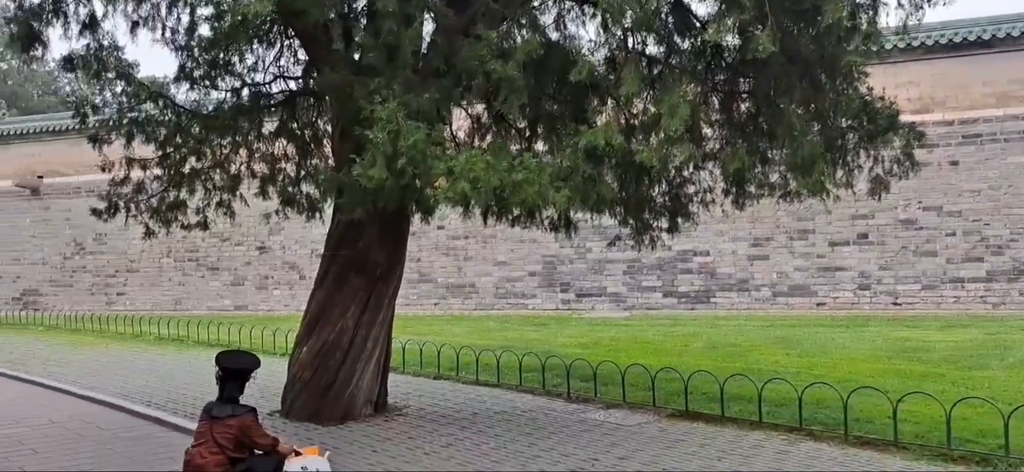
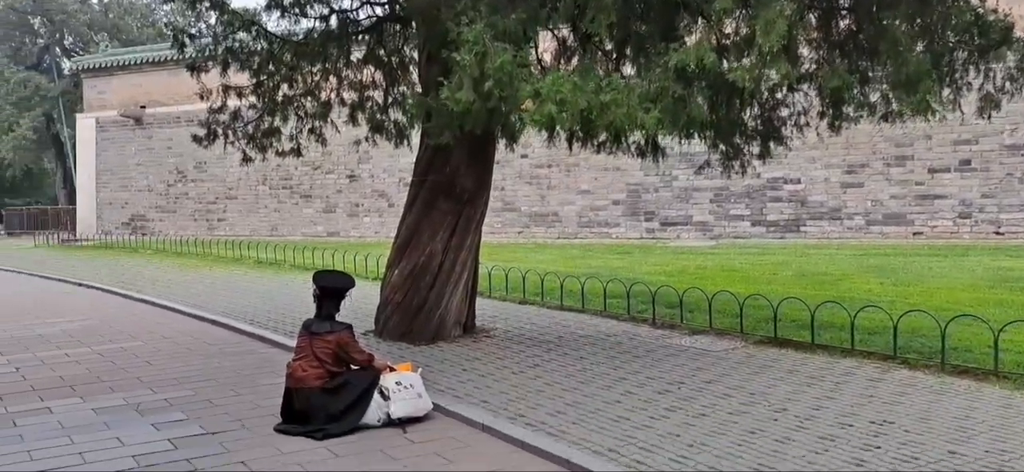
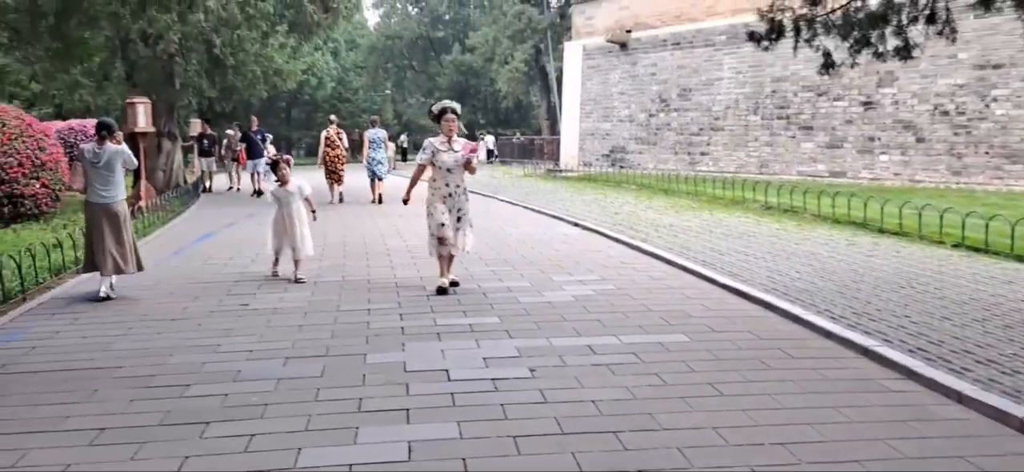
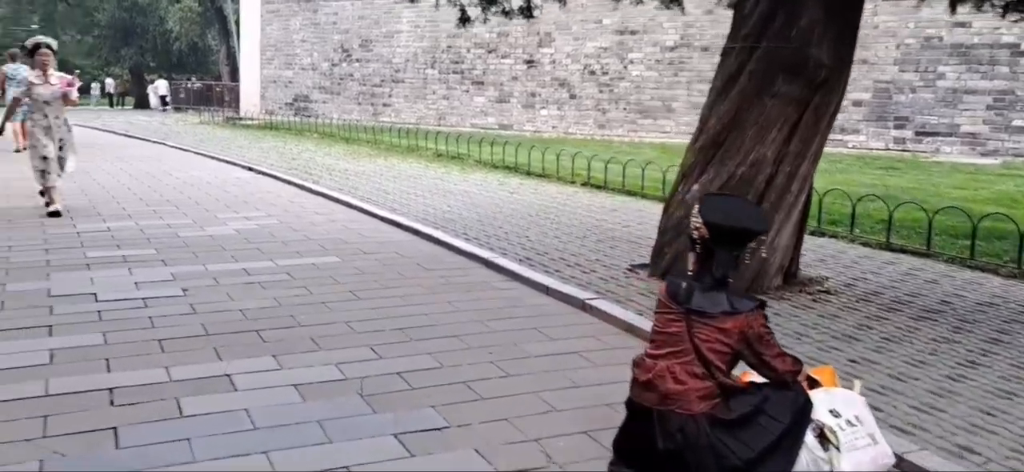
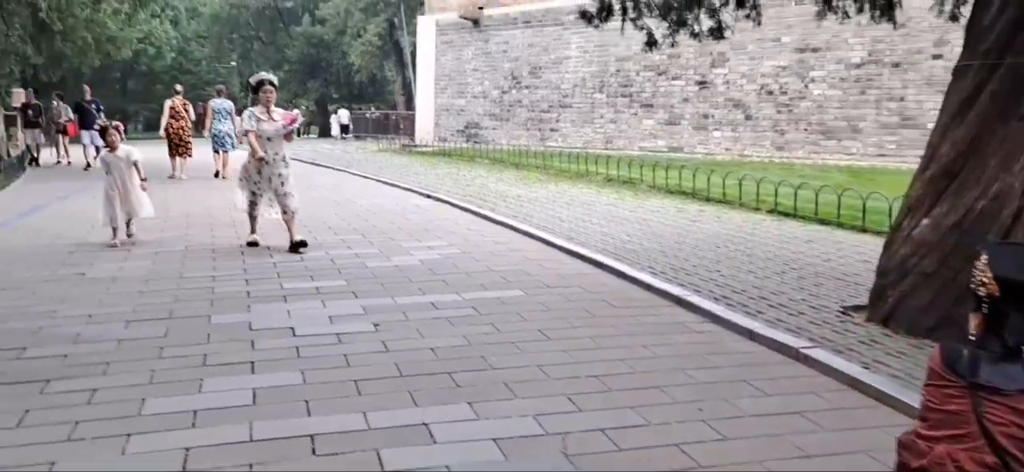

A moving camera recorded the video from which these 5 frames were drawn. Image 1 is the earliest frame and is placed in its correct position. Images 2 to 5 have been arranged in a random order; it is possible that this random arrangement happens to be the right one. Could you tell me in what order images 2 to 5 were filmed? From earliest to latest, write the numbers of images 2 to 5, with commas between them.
2, 4, 5, 3
